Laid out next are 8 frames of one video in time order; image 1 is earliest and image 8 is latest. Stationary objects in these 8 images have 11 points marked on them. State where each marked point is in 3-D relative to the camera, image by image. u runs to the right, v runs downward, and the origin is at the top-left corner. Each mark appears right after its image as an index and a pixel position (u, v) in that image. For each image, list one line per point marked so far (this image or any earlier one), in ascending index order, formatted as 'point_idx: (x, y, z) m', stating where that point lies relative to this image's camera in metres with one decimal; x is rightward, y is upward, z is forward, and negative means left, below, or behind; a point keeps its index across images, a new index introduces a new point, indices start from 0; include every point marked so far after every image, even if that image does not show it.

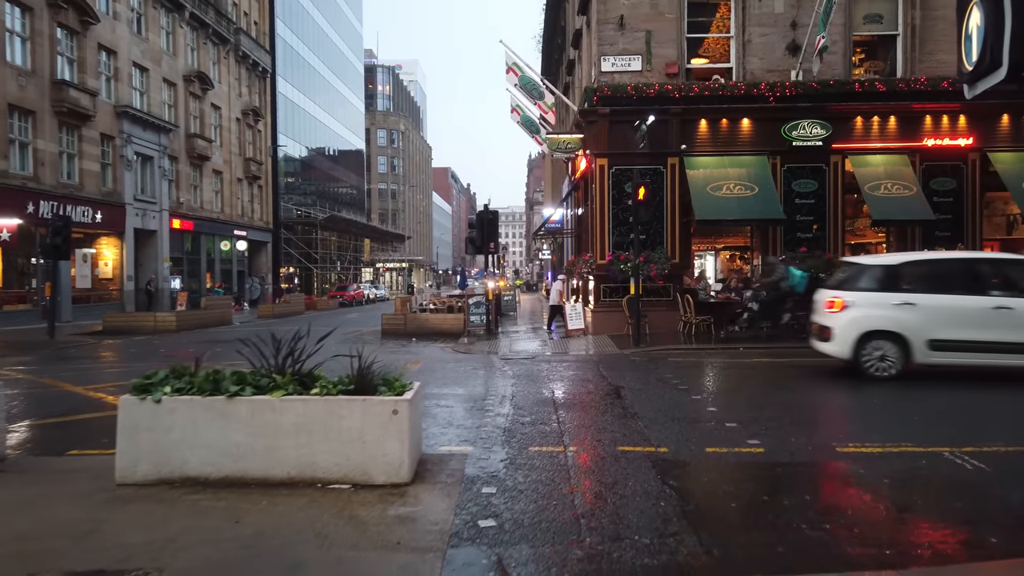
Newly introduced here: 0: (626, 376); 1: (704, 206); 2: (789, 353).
0: (+1.9, -1.4, +12.2) m
1: (+5.1, +2.2, +19.9) m
2: (+5.8, -1.4, +16.0) m
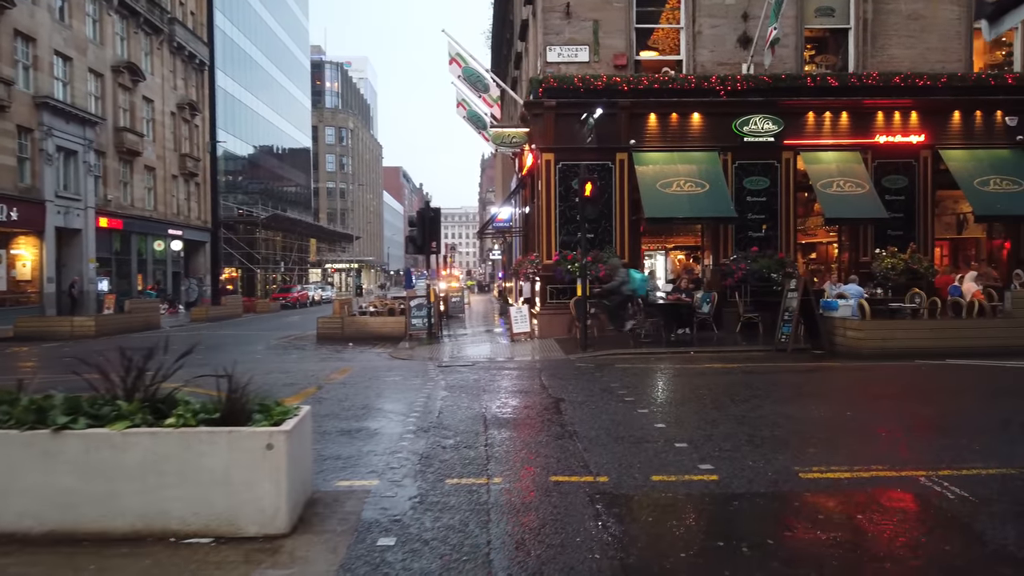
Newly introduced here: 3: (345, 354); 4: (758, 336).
0: (+0.9, -1.4, +11.2) m
1: (+3.6, +2.1, +19.1) m
2: (+4.6, -1.4, +15.2) m
3: (-4.2, -1.7, +18.9) m
4: (+6.0, -1.2, +18.4) m
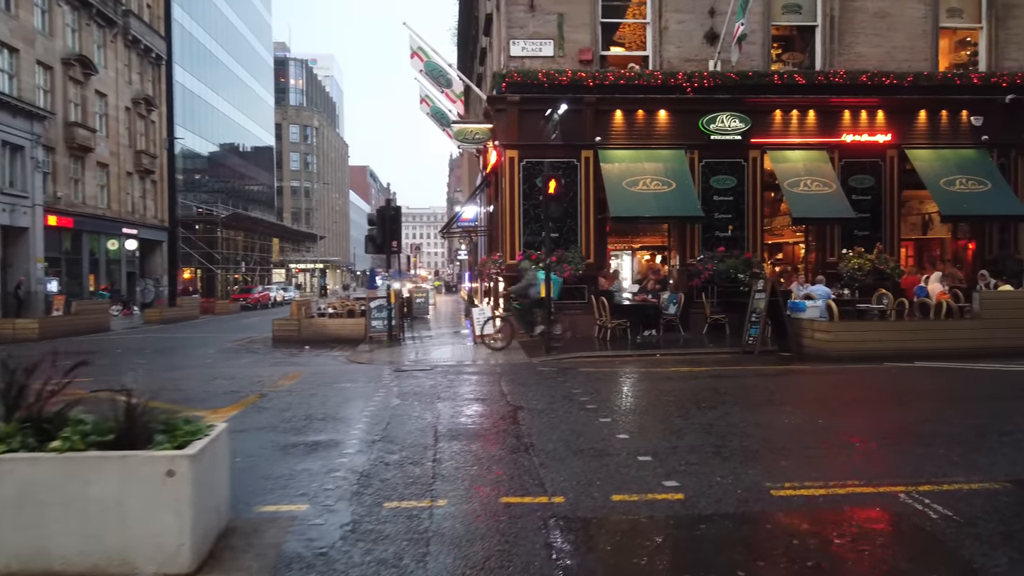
0: (+0.2, -1.5, +10.6) m
1: (+2.6, +2.1, +18.6) m
2: (+3.8, -1.4, +14.8) m
3: (-5.1, -1.7, +18.1) m
4: (+5.1, -1.2, +18.1) m
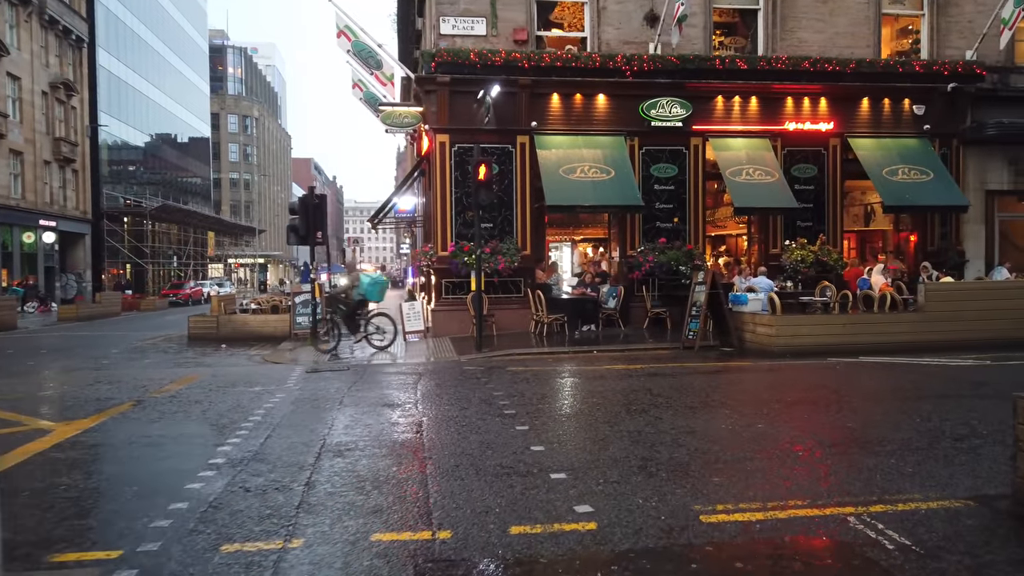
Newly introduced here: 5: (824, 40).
0: (-0.8, -1.4, +9.5) m
1: (+1.0, +2.3, +17.6) m
2: (+2.5, -1.3, +13.9) m
3: (-6.6, -1.5, +16.7) m
4: (+3.5, -1.0, +17.3) m
5: (+8.2, +6.5, +19.8) m
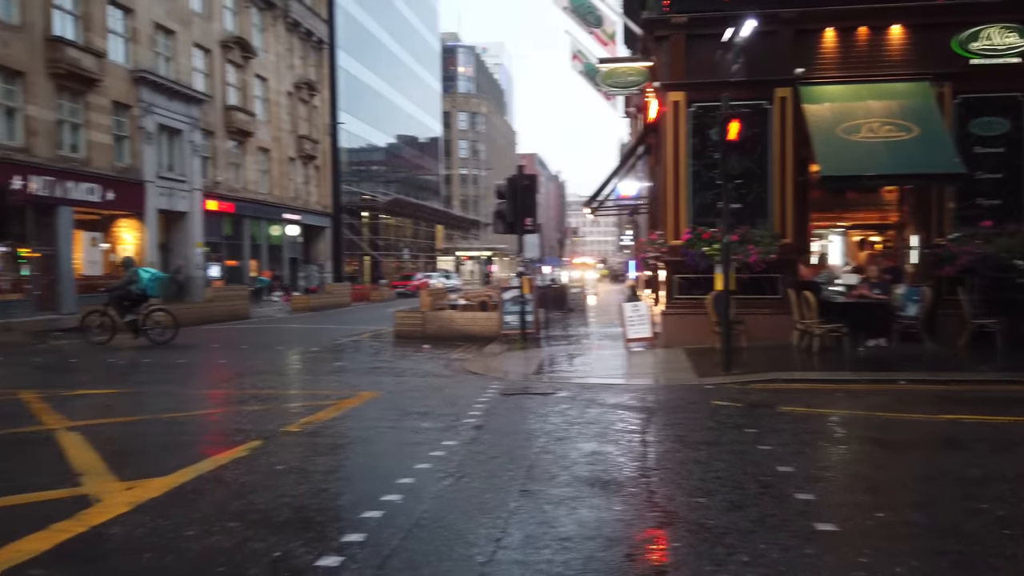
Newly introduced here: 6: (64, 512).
0: (+1.4, -1.4, +5.9) m
1: (+5.6, +2.3, +13.1) m
2: (+5.9, -1.3, +9.2) m
3: (-2.1, -1.4, +14.5) m
4: (+7.8, -1.0, +12.1) m
5: (+13.1, +6.4, +13.2) m
6: (-2.8, -1.4, +4.7) m
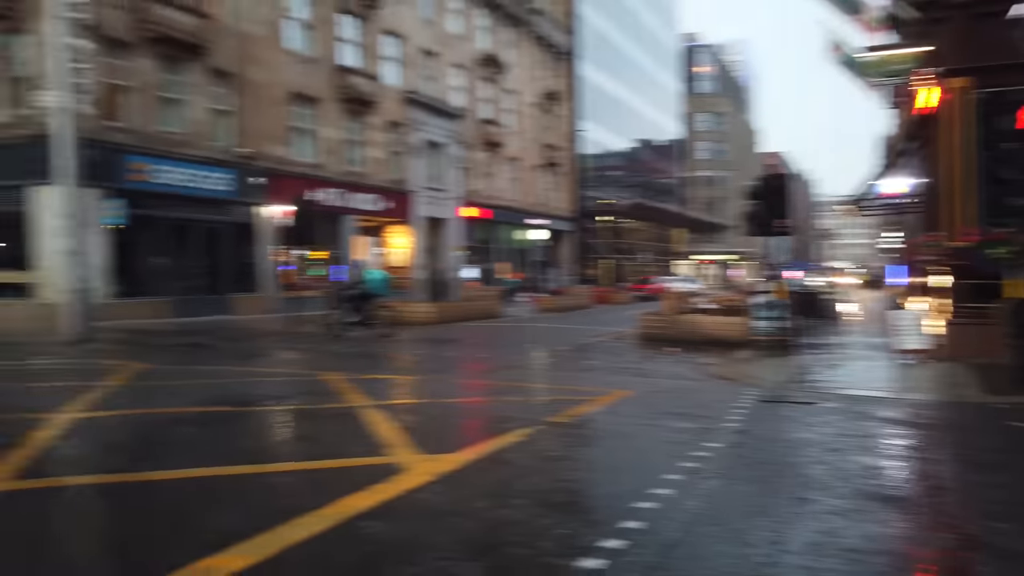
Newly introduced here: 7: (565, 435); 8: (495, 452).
0: (+3.4, -1.4, +5.4) m
1: (+9.6, +2.1, +11.0) m
2: (+8.6, -1.4, +7.1) m
3: (+2.7, -1.5, +14.6) m
4: (+11.4, -1.2, +9.3) m
5: (+16.9, +6.1, +8.7) m
6: (-1.0, -1.4, +5.5) m
7: (+0.4, -1.4, +7.1) m
8: (-0.1, -1.4, +6.3) m
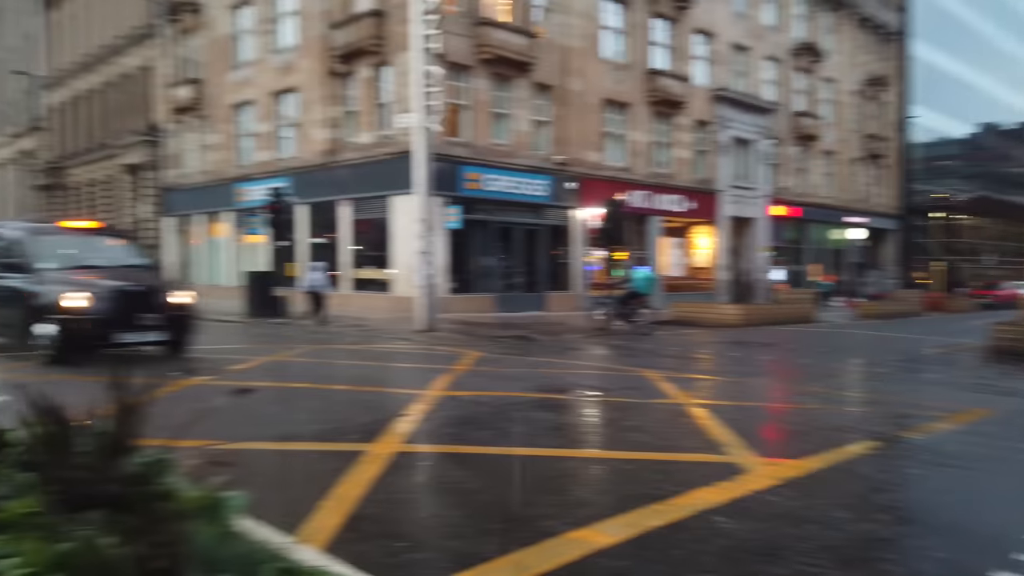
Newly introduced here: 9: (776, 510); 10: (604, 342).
0: (+5.5, -1.5, +3.8) m
1: (+13.4, +1.9, +6.6) m
2: (+11.0, -1.6, +3.4) m
3: (+8.3, -1.6, +12.6) m
4: (+14.4, -1.5, +4.4) m
5: (+19.4, +5.8, +1.8) m
6: (+1.5, -1.4, +5.5) m
7: (+3.4, -1.4, +6.5) m
8: (+2.6, -1.4, +6.0) m
9: (+1.6, -1.4, +4.7) m
10: (+2.1, -1.2, +17.3) m
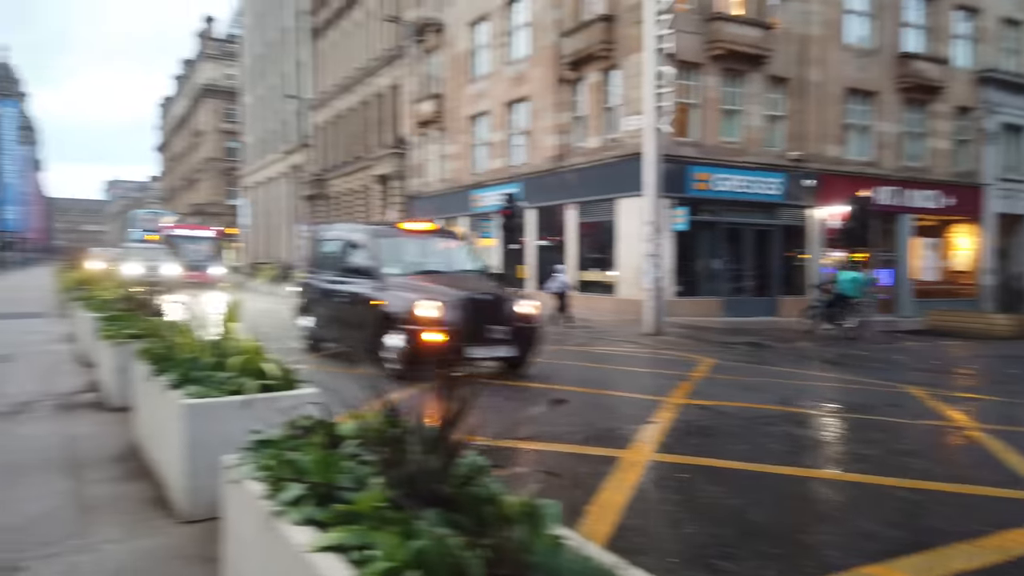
0: (+6.5, -1.6, +2.0) m
1: (+15.0, +1.7, +2.5) m
2: (+11.7, -1.8, +0.1) m
3: (+11.6, -1.8, +9.7) m
4: (+15.2, -1.7, +0.1) m
5: (+19.3, +5.6, -3.8) m
6: (+3.2, -1.4, +4.8) m
7: (+5.3, -1.5, +5.2) m
8: (+4.4, -1.5, +5.0) m
9: (+3.0, -1.4, +4.0) m
10: (+7.1, -1.4, +15.9) m
